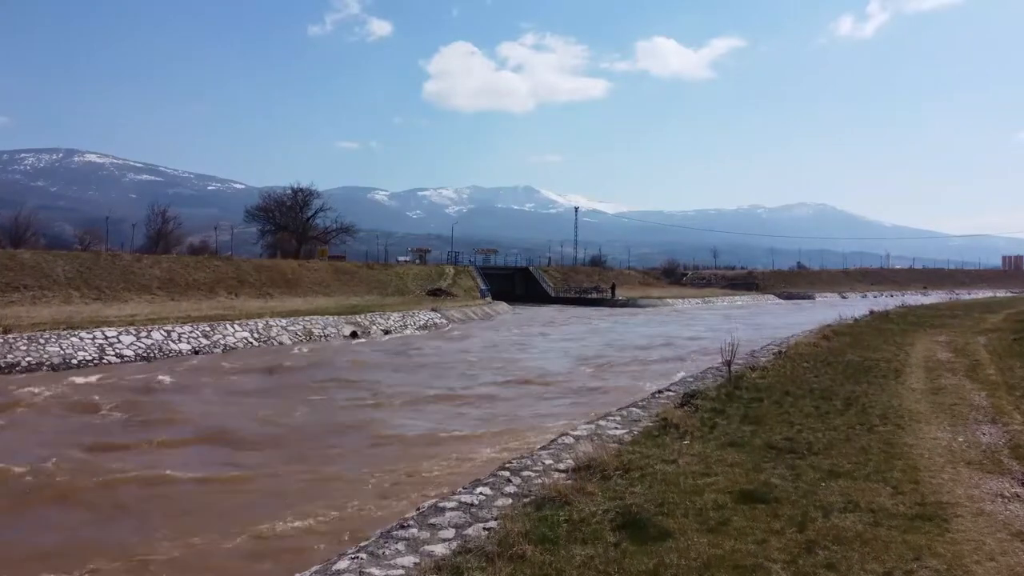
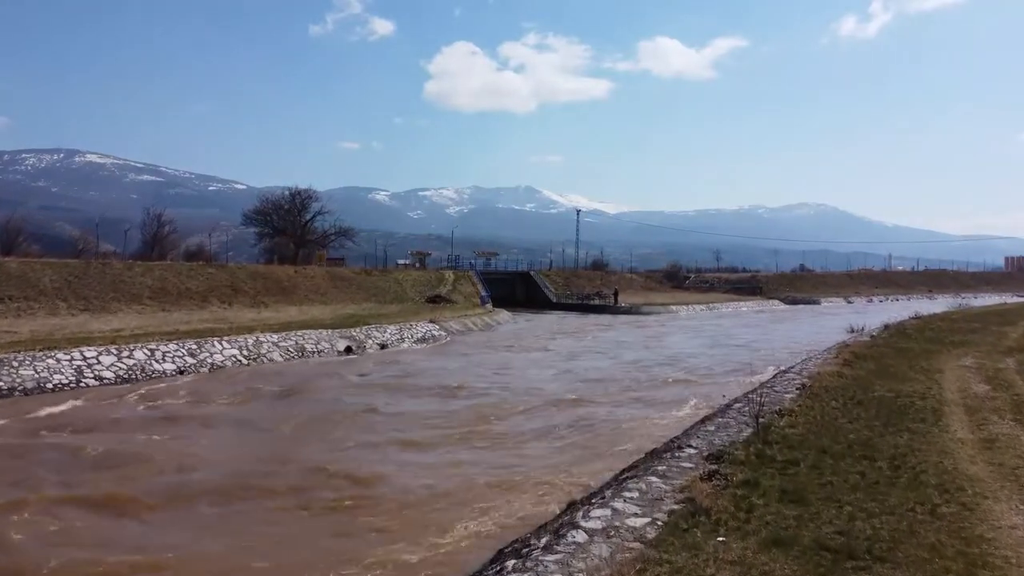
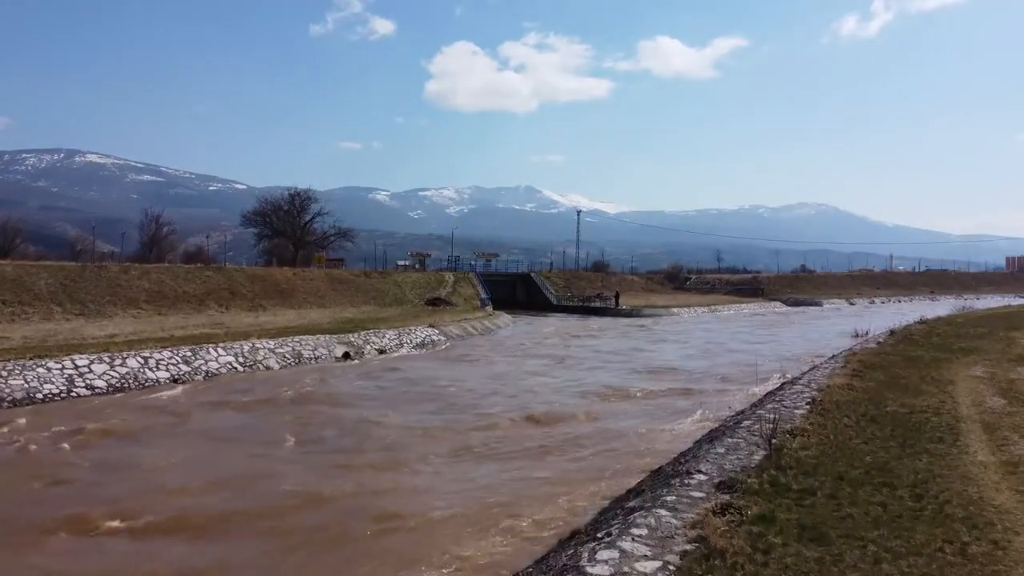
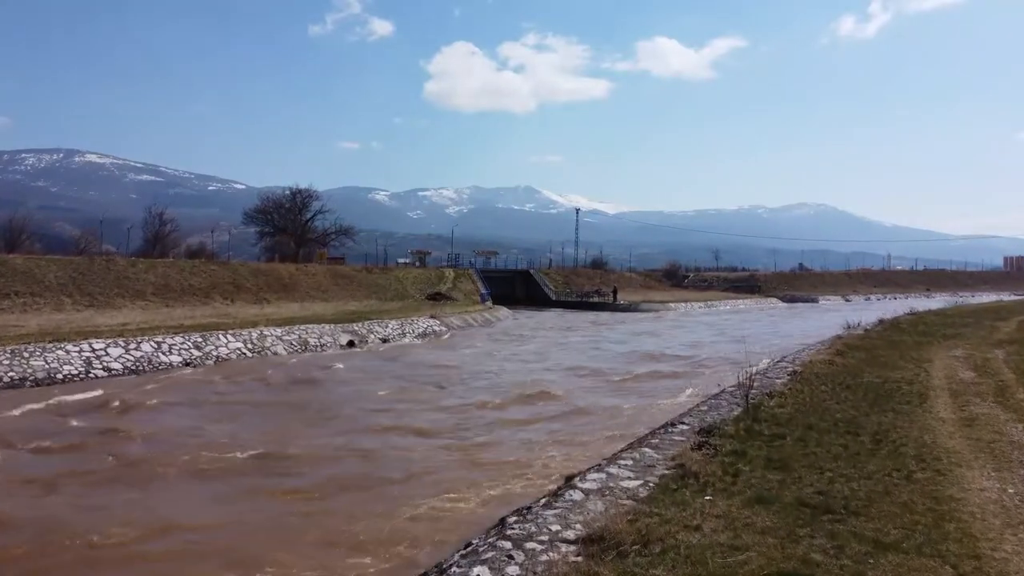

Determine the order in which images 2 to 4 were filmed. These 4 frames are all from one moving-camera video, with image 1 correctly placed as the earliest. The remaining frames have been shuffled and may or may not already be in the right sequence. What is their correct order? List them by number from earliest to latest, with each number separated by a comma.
4, 2, 3
